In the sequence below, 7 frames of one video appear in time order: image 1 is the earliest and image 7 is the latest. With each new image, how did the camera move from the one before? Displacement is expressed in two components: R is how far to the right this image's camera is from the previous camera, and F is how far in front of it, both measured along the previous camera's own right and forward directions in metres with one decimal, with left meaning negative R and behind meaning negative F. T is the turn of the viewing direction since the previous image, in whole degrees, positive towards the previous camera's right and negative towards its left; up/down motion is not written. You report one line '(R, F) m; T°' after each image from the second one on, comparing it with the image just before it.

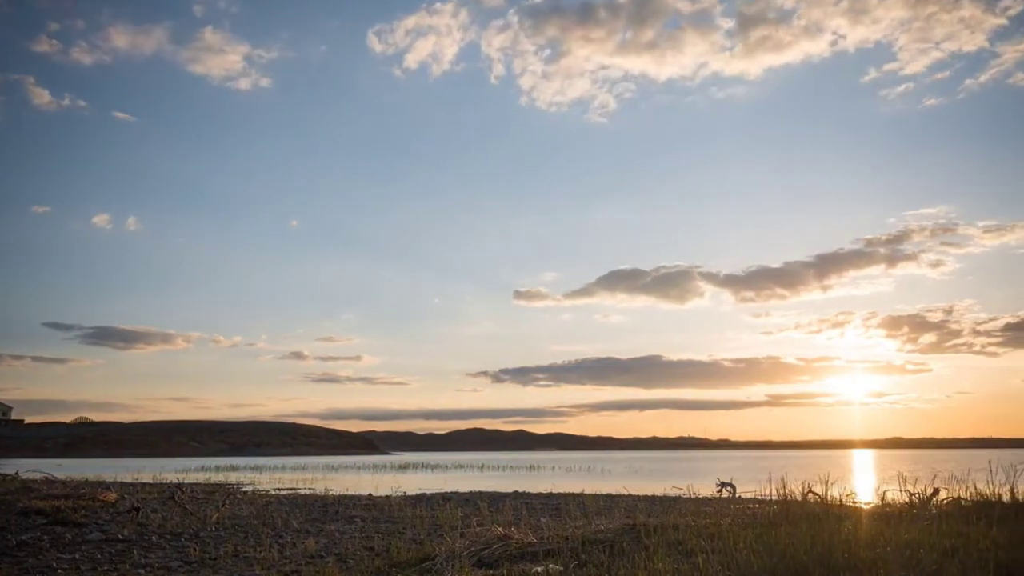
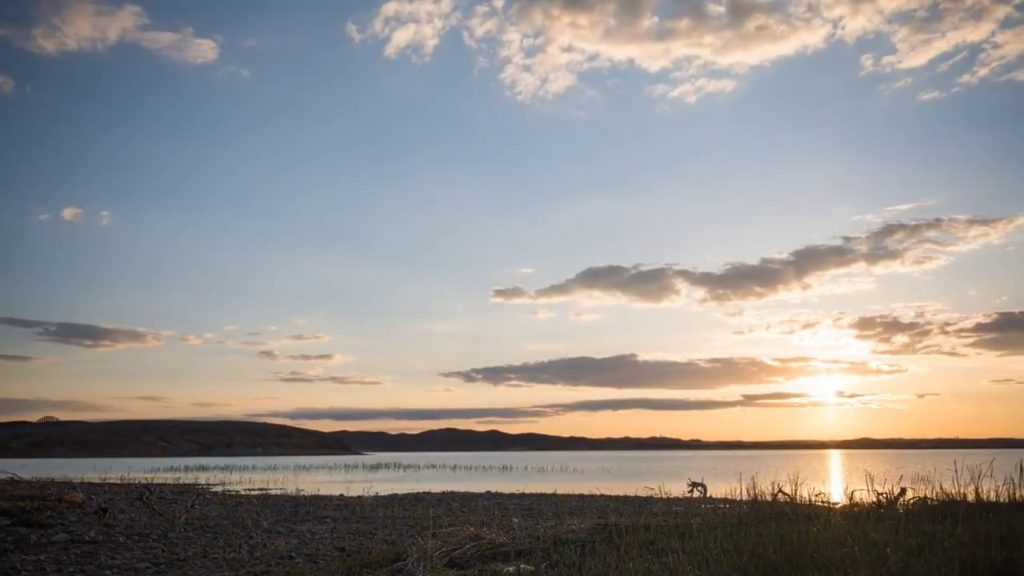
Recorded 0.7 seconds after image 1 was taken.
(+0.2, +0.1) m; +1°
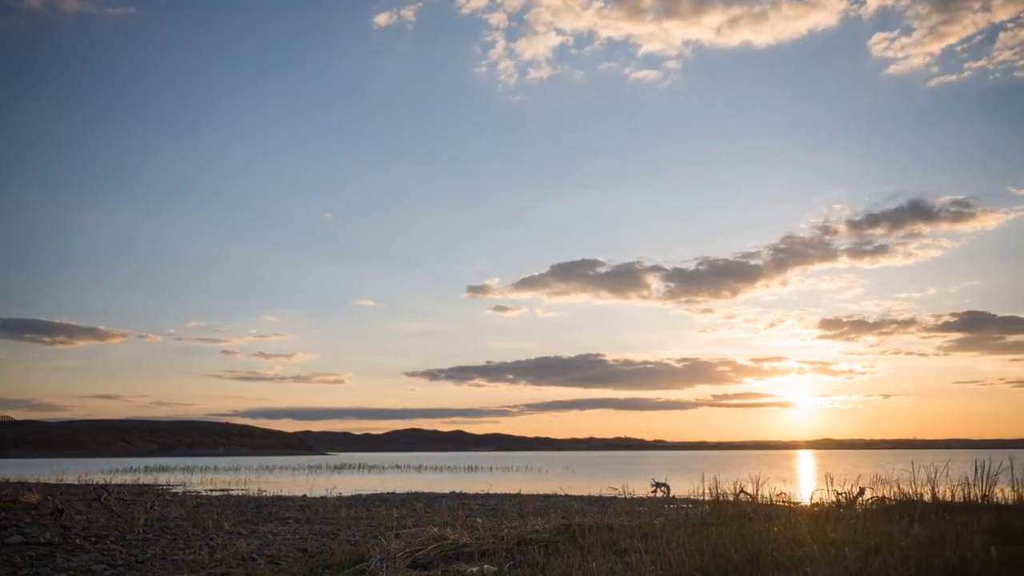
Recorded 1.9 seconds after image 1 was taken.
(+0.3, +0.1) m; +2°
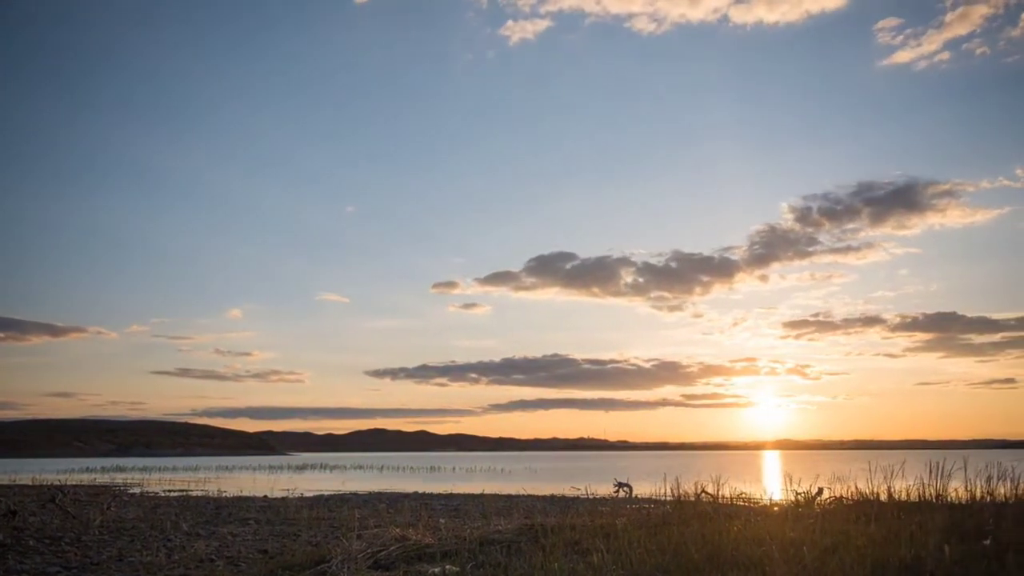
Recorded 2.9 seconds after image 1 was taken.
(+0.3, 0.0) m; +2°
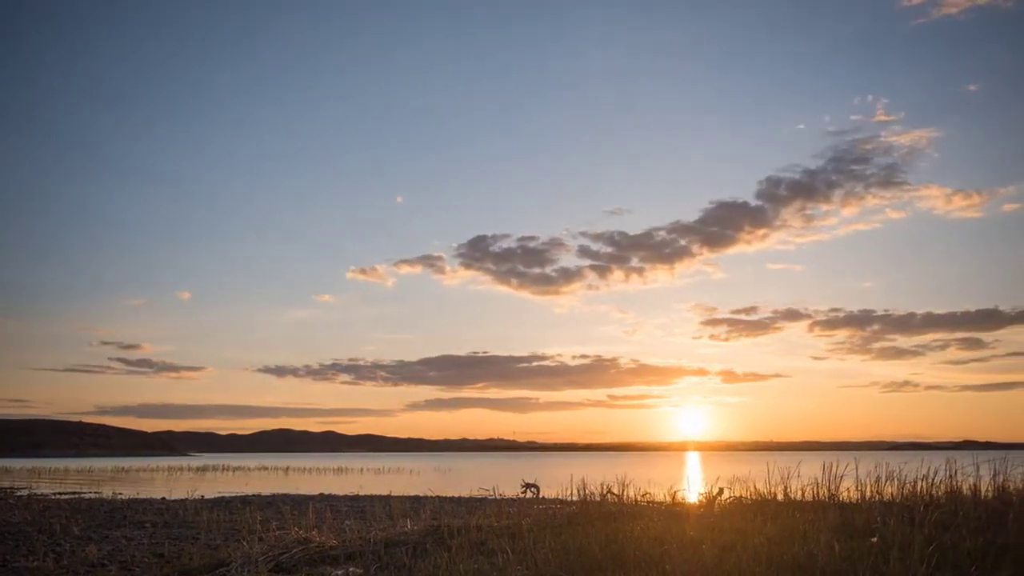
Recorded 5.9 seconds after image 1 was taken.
(+0.8, 0.0) m; +4°
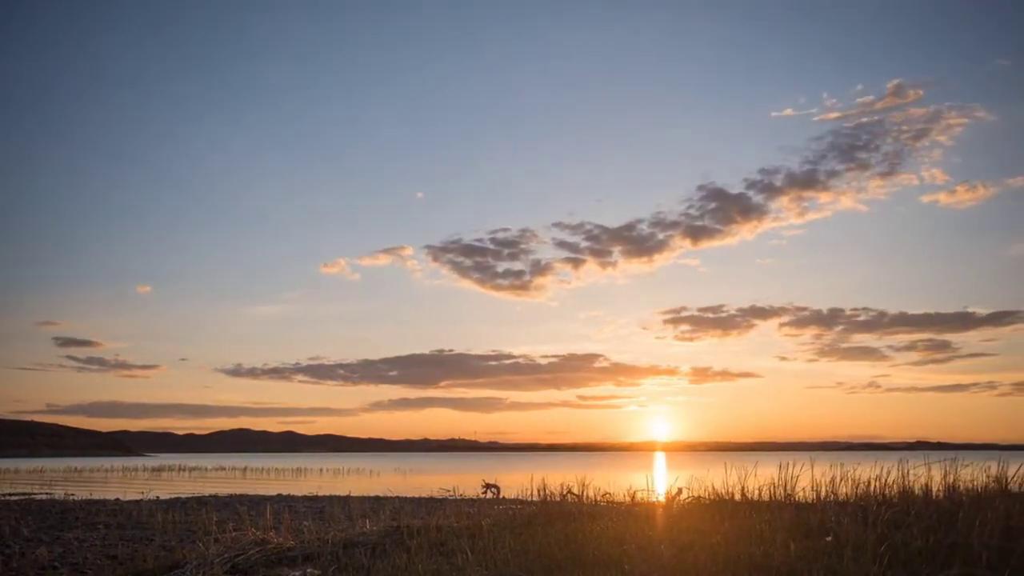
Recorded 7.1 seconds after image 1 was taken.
(+0.4, 0.0) m; +2°
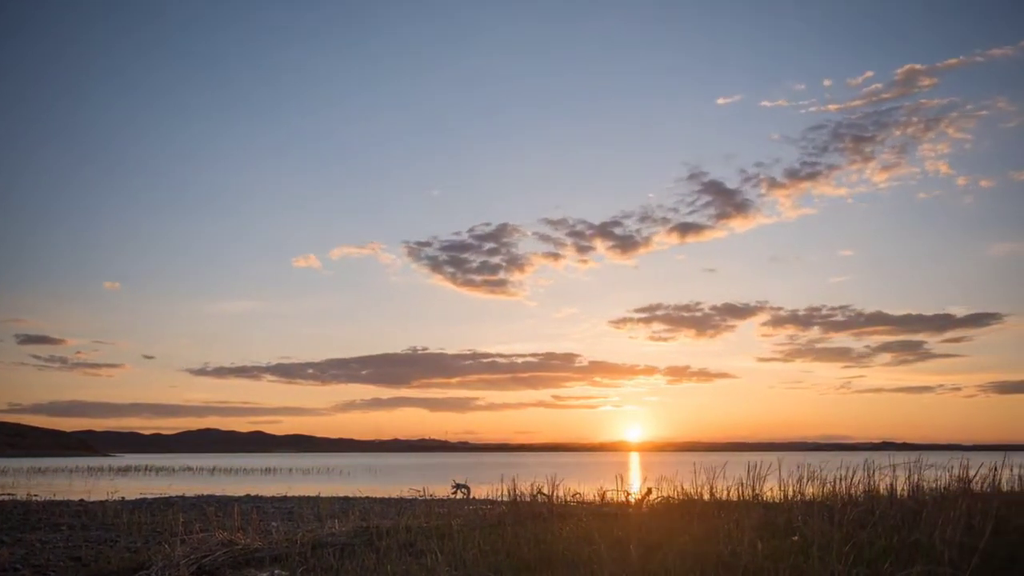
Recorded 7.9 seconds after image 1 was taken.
(+0.2, 0.0) m; +1°
